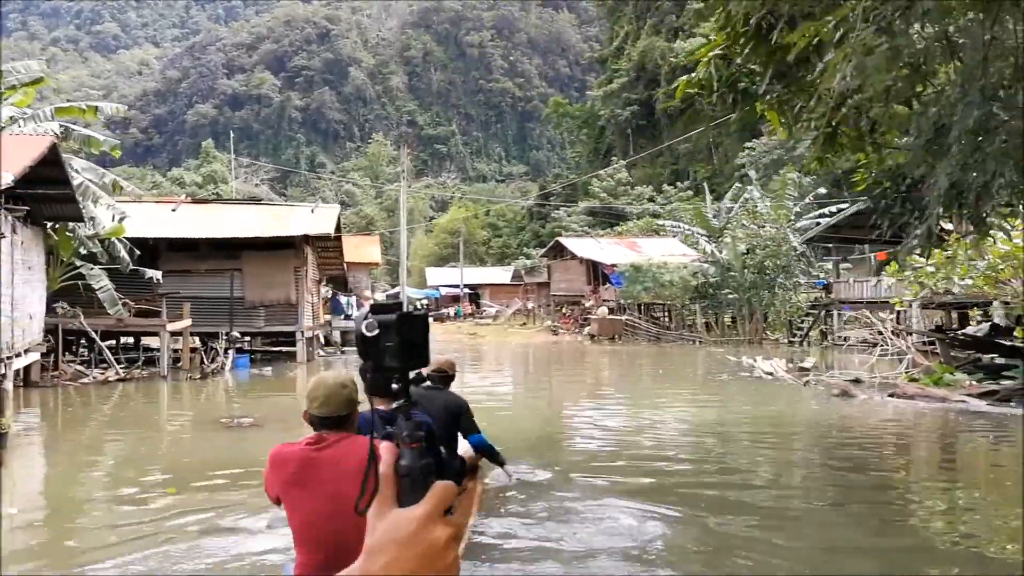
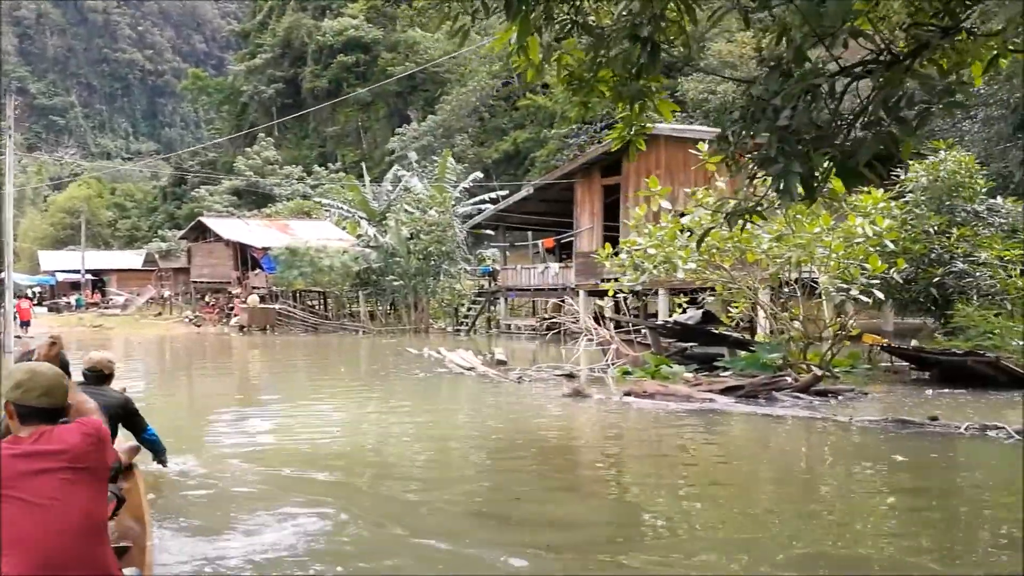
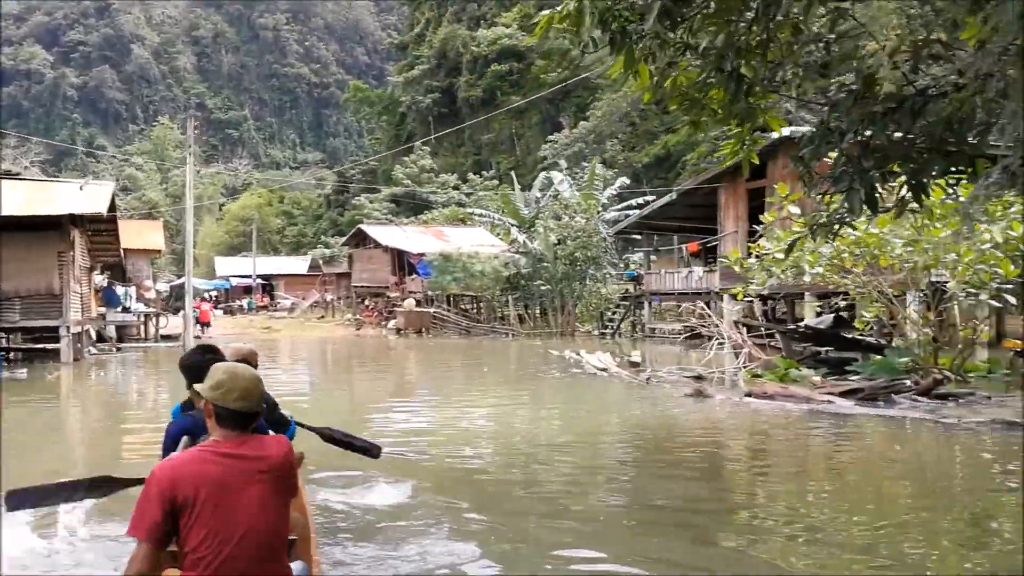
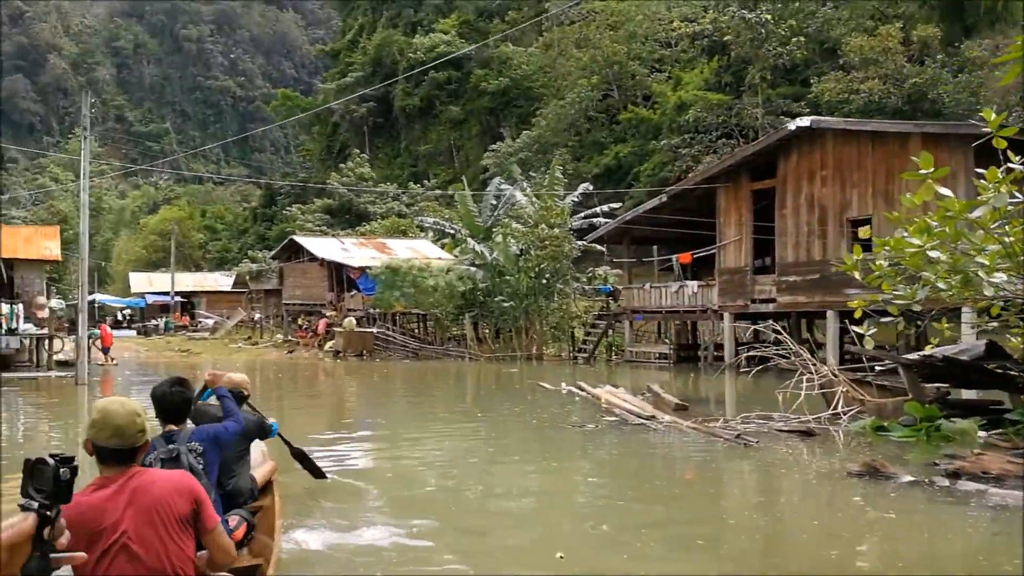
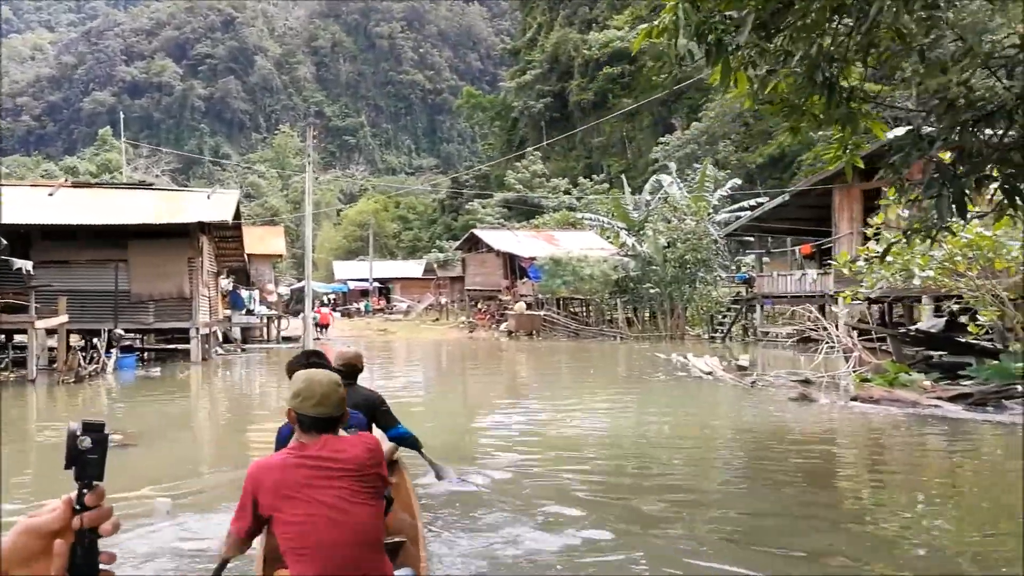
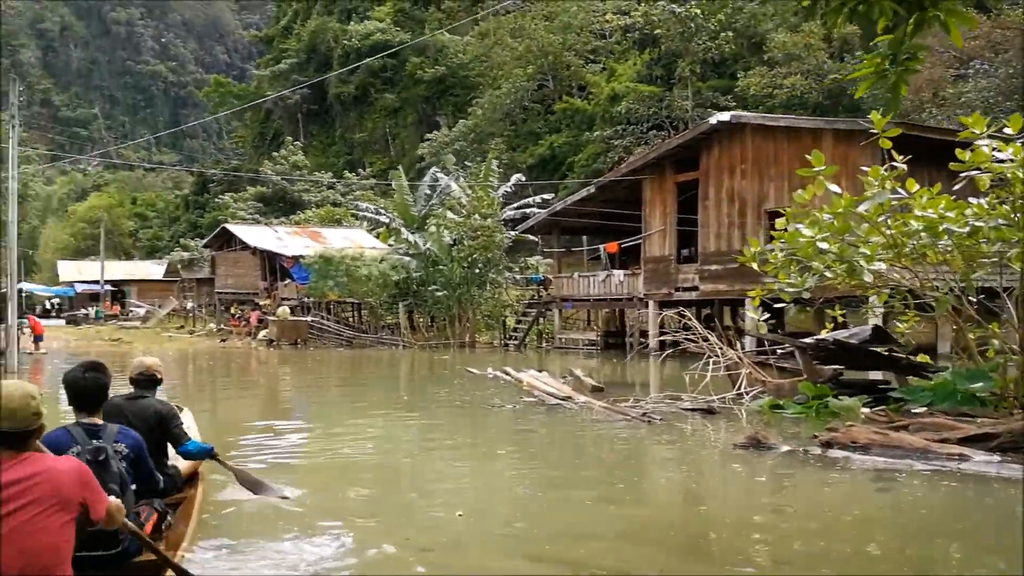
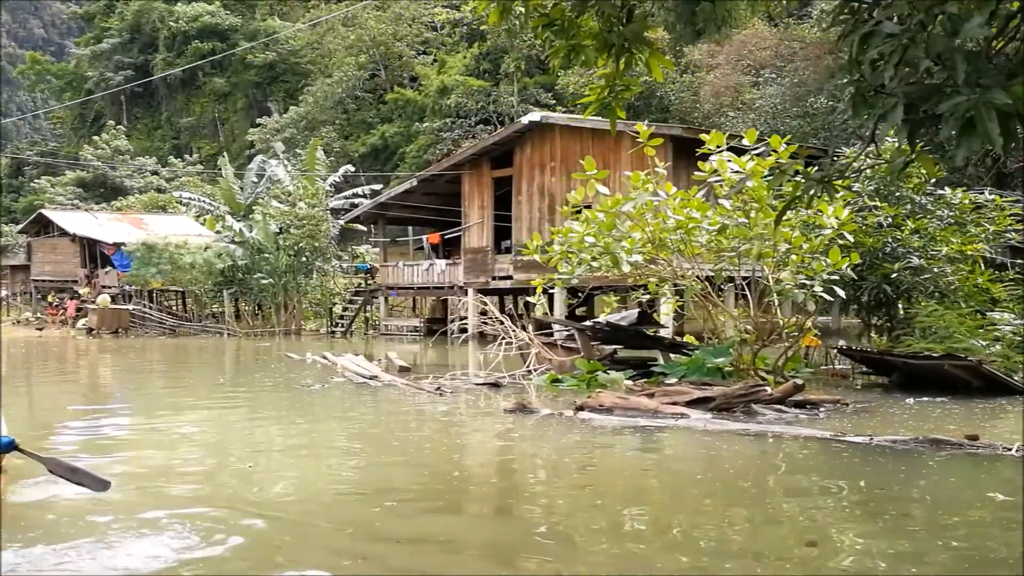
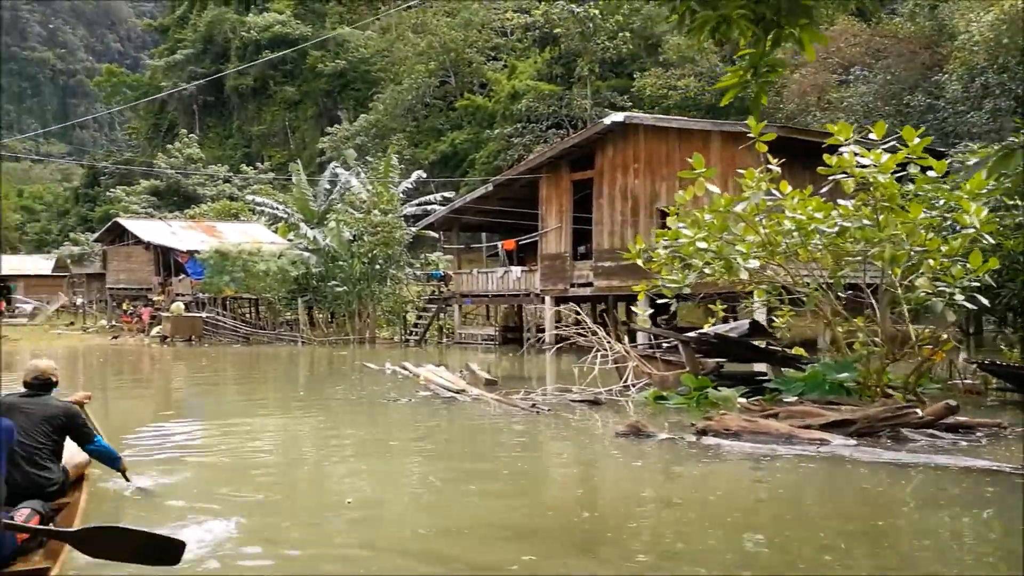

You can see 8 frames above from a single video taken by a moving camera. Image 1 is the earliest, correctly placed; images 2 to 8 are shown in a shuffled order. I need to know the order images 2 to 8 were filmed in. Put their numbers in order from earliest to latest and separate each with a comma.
5, 3, 2, 7, 8, 6, 4
